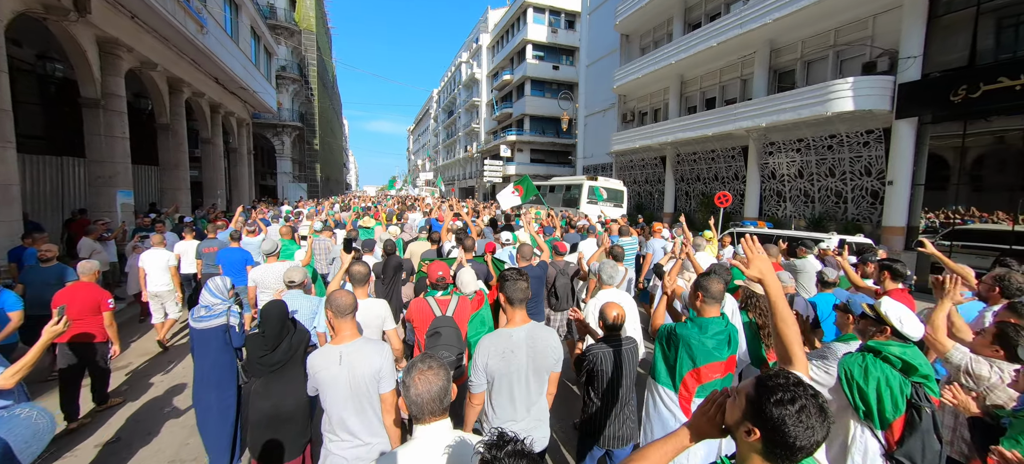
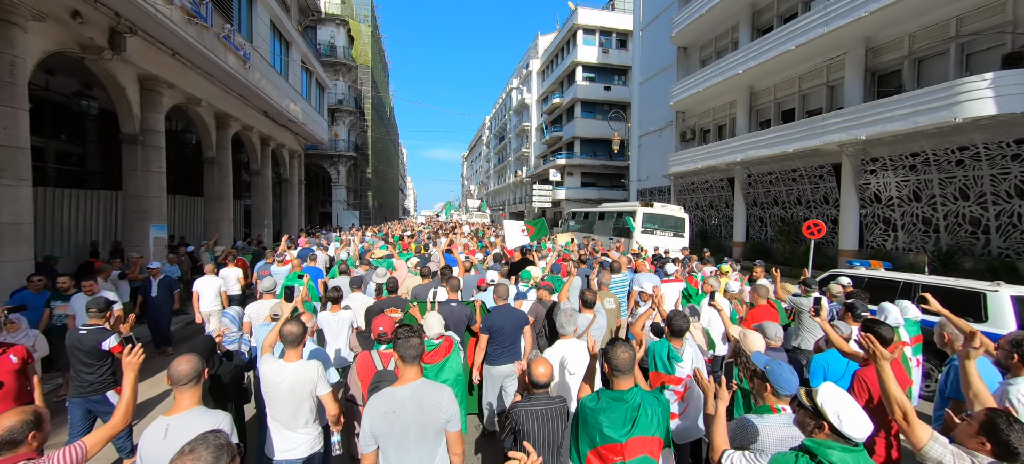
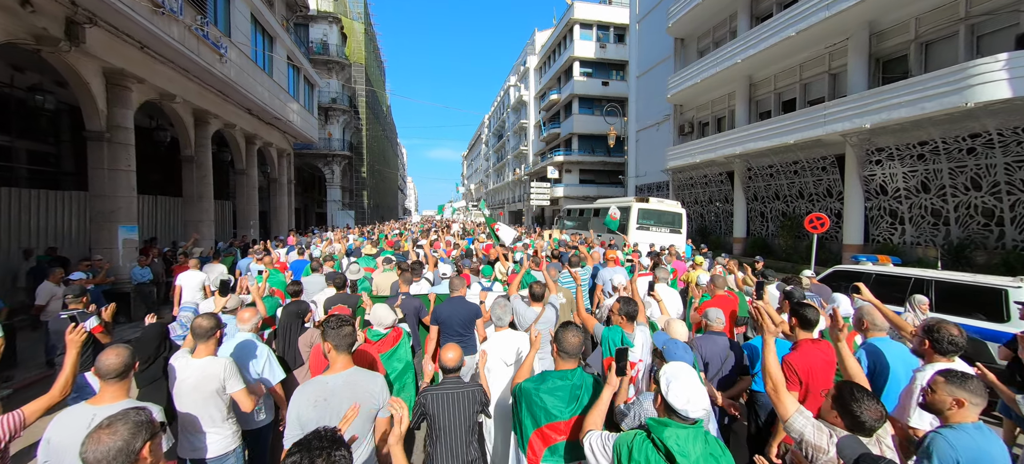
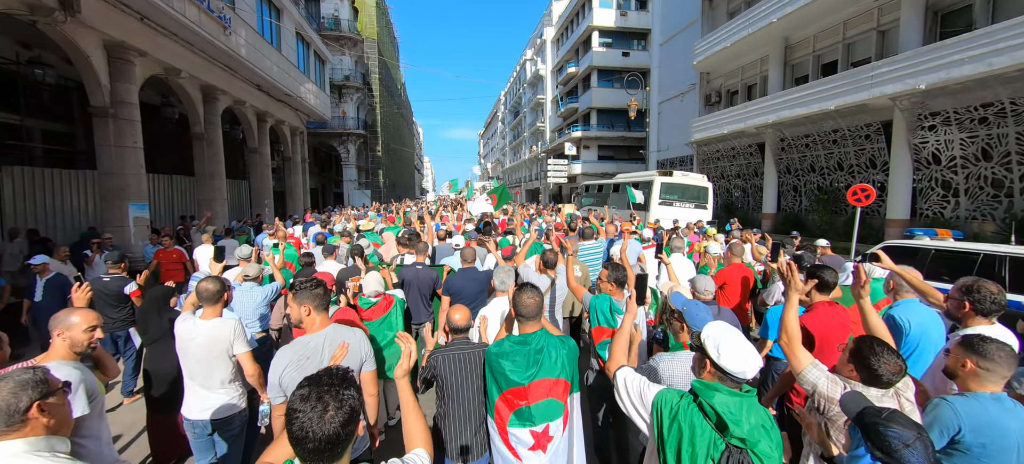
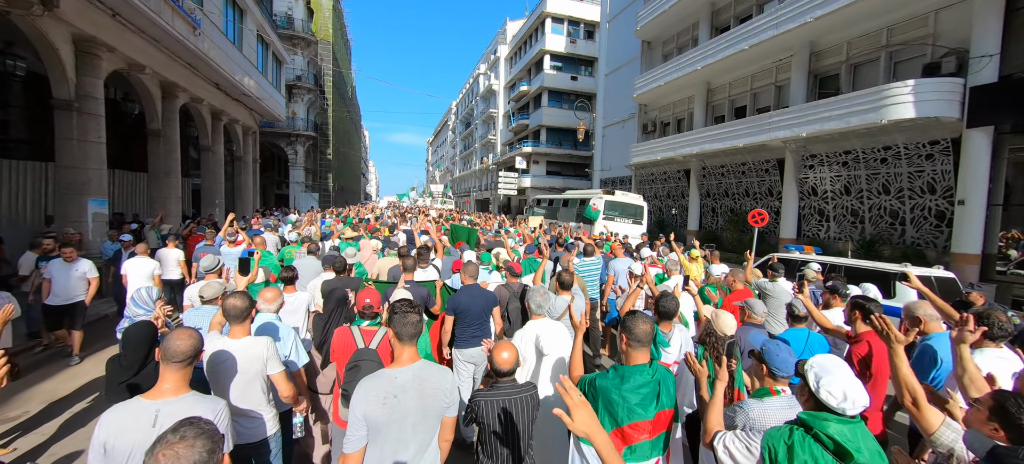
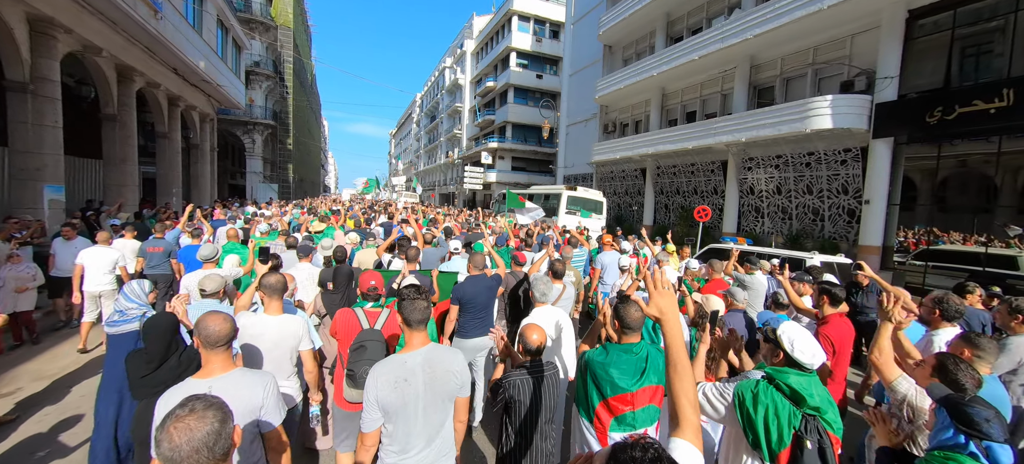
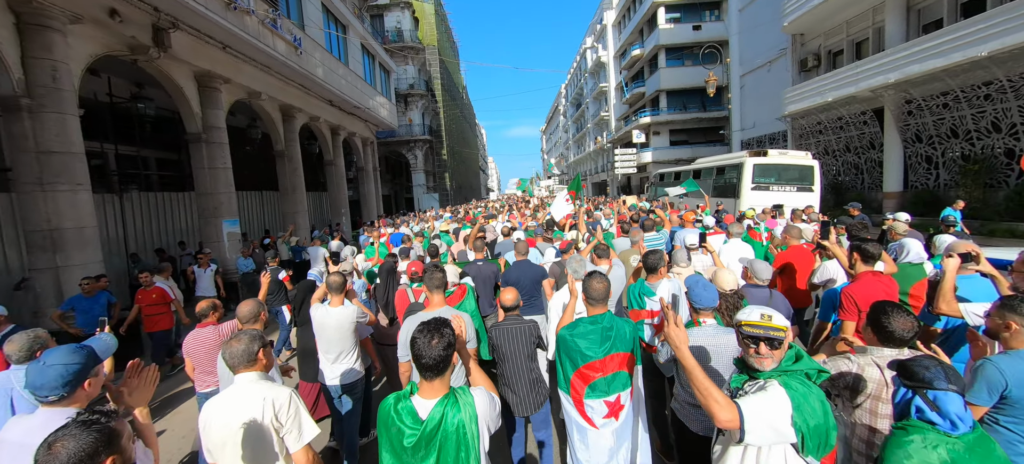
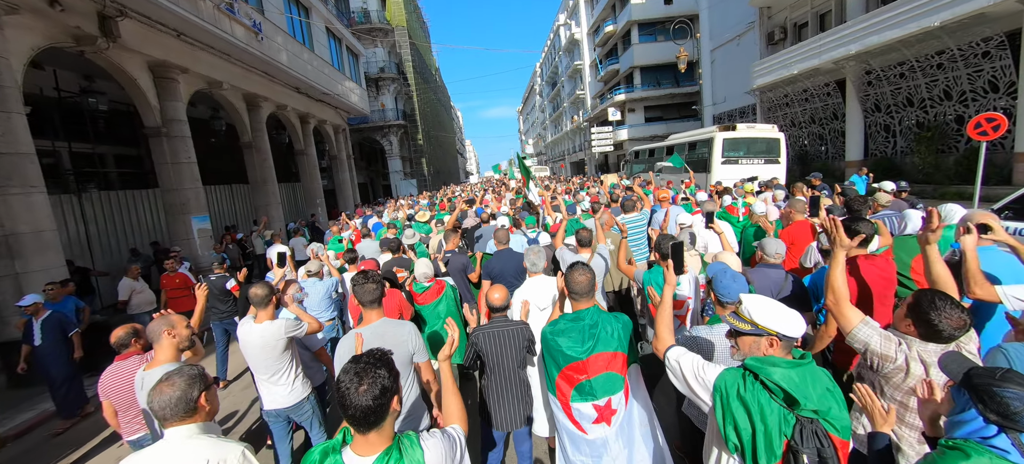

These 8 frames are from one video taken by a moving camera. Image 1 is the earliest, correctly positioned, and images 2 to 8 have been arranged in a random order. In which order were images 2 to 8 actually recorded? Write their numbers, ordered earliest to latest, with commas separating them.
6, 5, 2, 3, 4, 8, 7
